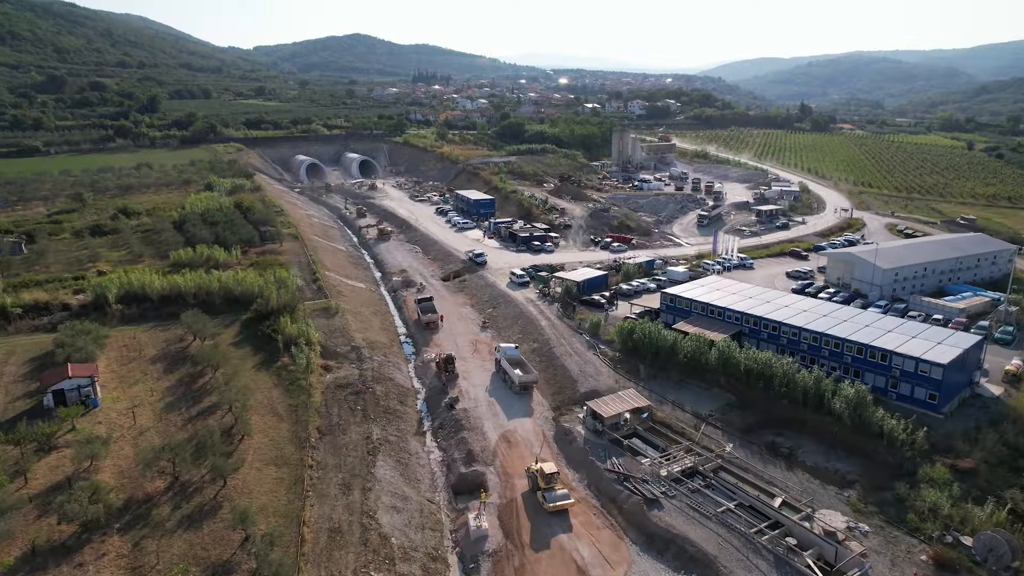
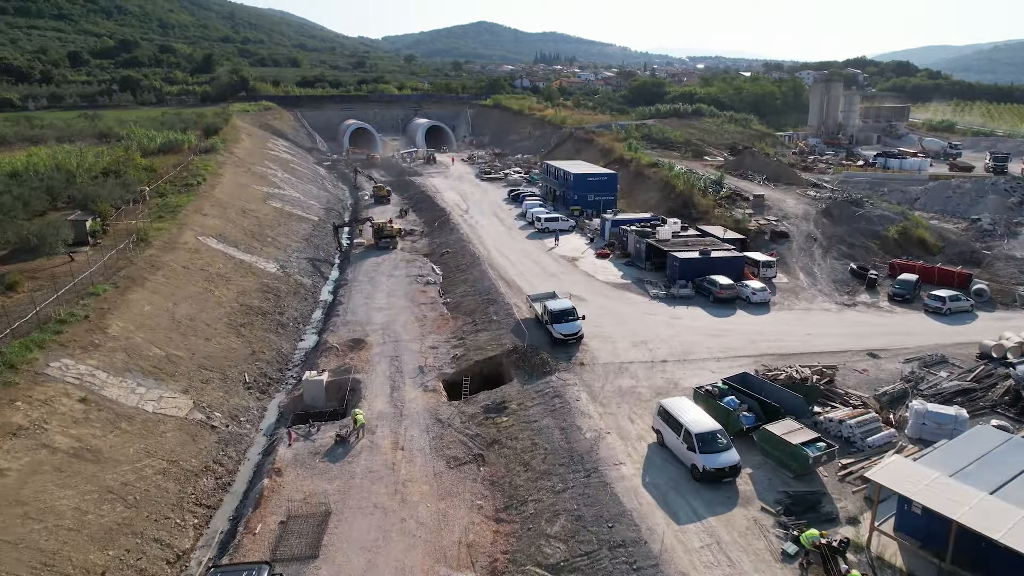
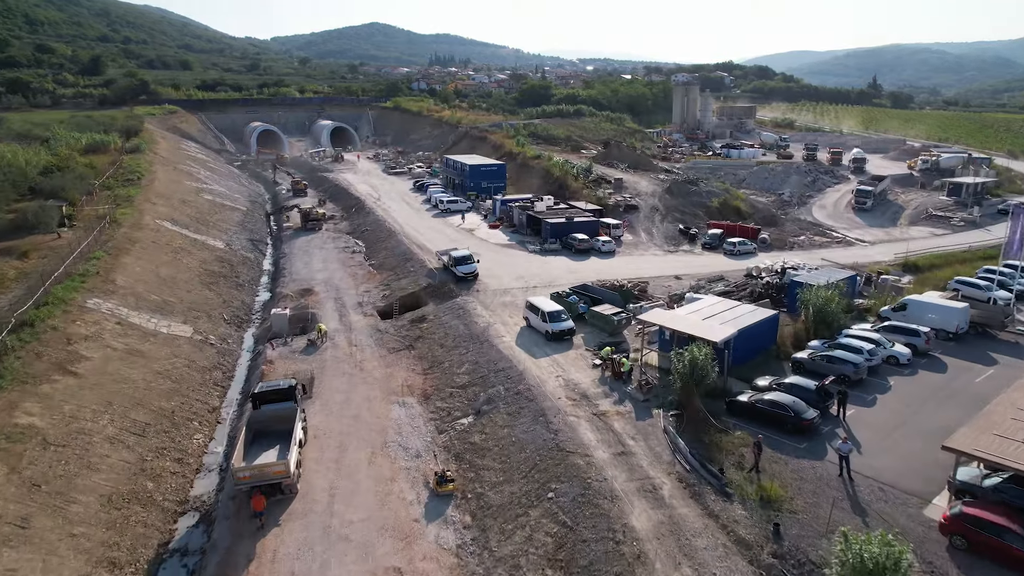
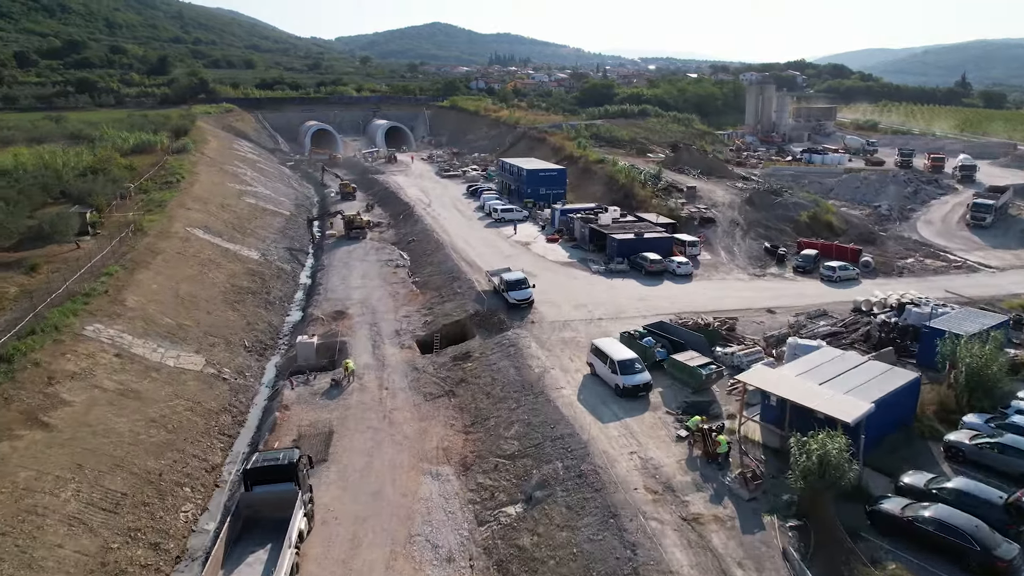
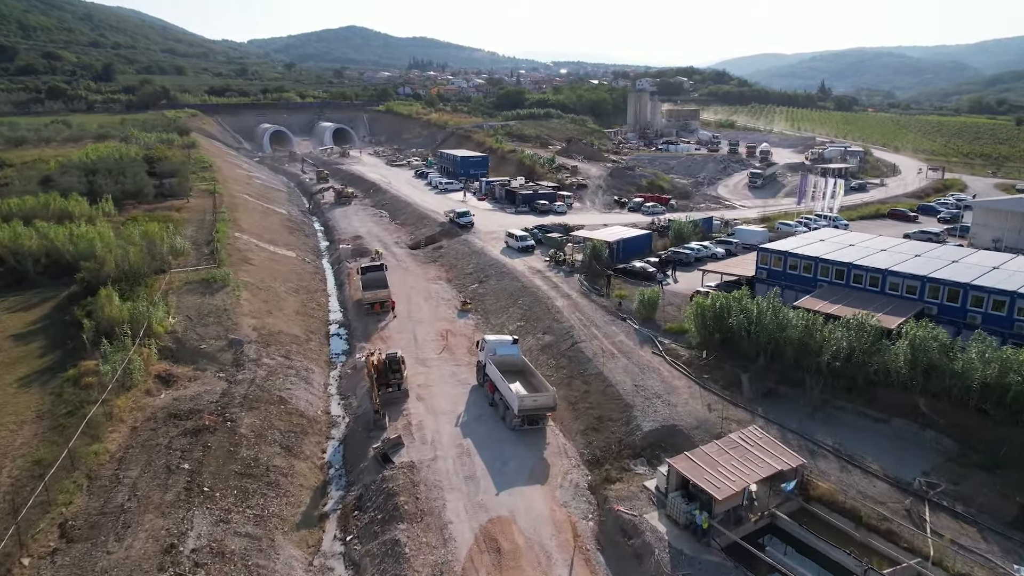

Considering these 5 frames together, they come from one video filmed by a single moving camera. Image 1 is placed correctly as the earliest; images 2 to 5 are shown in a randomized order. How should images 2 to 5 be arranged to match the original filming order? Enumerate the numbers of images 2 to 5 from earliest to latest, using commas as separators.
5, 3, 4, 2
